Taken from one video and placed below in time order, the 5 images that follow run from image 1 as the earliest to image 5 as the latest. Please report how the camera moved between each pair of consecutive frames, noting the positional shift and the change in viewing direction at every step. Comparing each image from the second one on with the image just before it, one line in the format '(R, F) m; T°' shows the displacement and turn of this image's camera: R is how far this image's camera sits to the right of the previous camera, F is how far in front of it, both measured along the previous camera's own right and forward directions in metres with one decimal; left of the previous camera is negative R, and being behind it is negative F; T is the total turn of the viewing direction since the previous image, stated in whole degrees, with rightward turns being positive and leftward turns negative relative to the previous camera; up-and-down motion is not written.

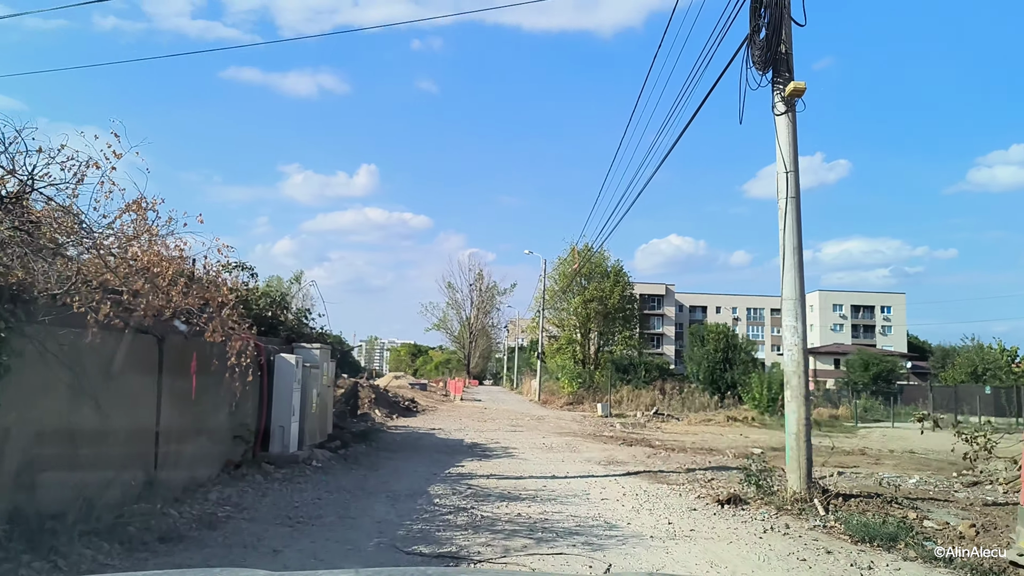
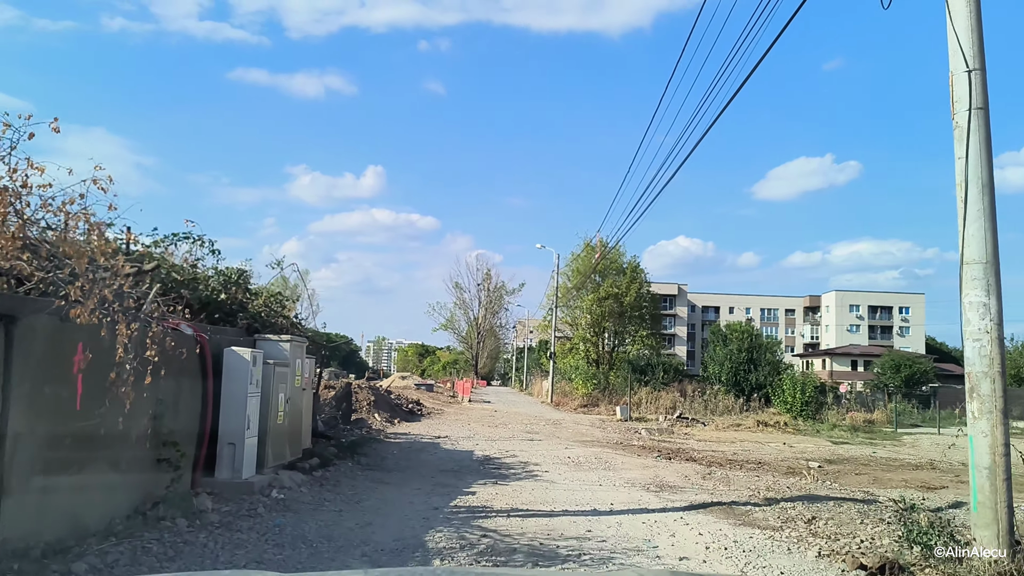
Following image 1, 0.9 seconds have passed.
(-0.2, +2.6) m; -1°
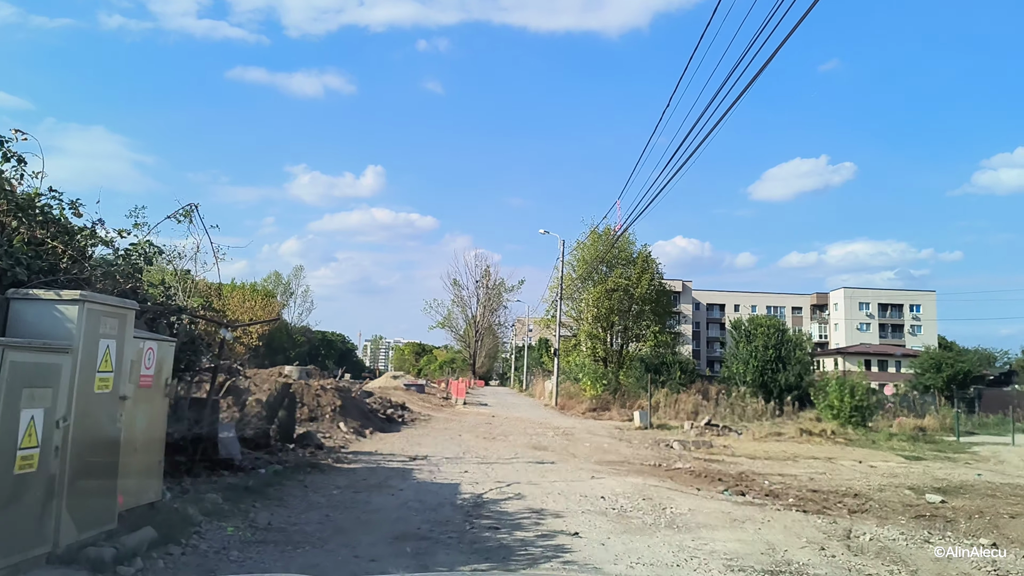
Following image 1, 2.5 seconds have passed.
(-0.1, +4.6) m; 0°
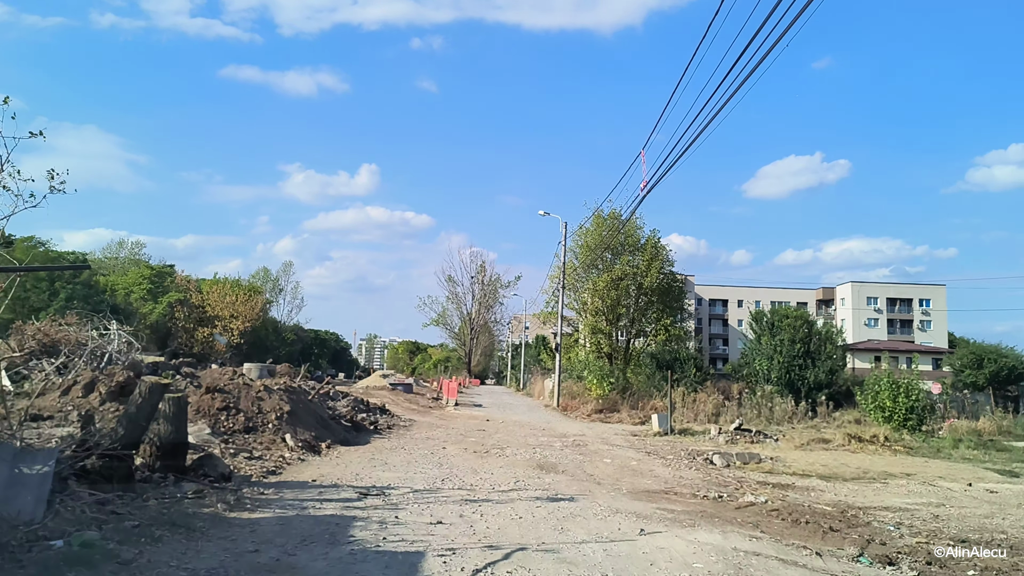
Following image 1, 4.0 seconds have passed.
(0.0, +4.2) m; 0°
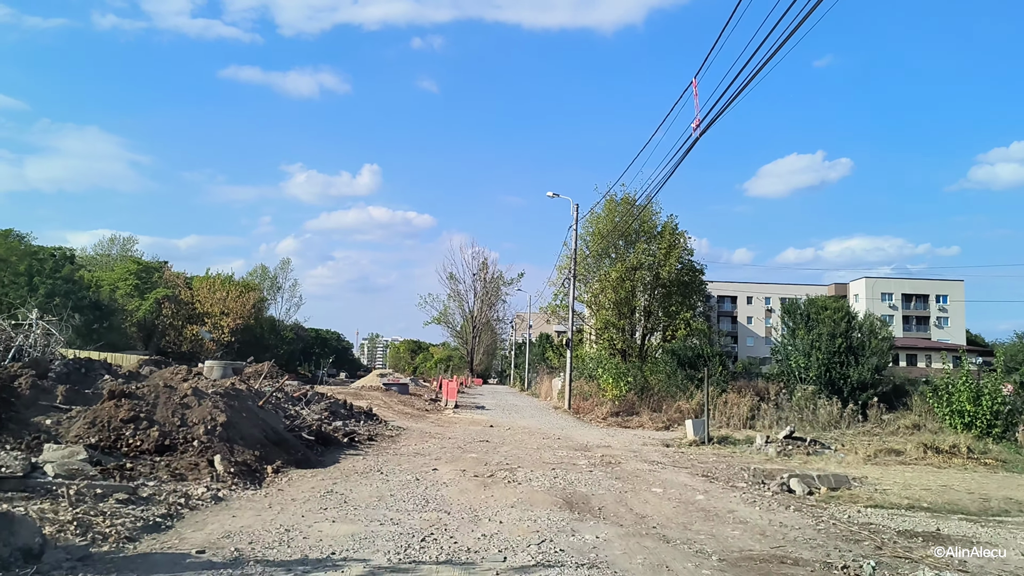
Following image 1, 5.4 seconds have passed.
(-0.2, +3.9) m; 0°
